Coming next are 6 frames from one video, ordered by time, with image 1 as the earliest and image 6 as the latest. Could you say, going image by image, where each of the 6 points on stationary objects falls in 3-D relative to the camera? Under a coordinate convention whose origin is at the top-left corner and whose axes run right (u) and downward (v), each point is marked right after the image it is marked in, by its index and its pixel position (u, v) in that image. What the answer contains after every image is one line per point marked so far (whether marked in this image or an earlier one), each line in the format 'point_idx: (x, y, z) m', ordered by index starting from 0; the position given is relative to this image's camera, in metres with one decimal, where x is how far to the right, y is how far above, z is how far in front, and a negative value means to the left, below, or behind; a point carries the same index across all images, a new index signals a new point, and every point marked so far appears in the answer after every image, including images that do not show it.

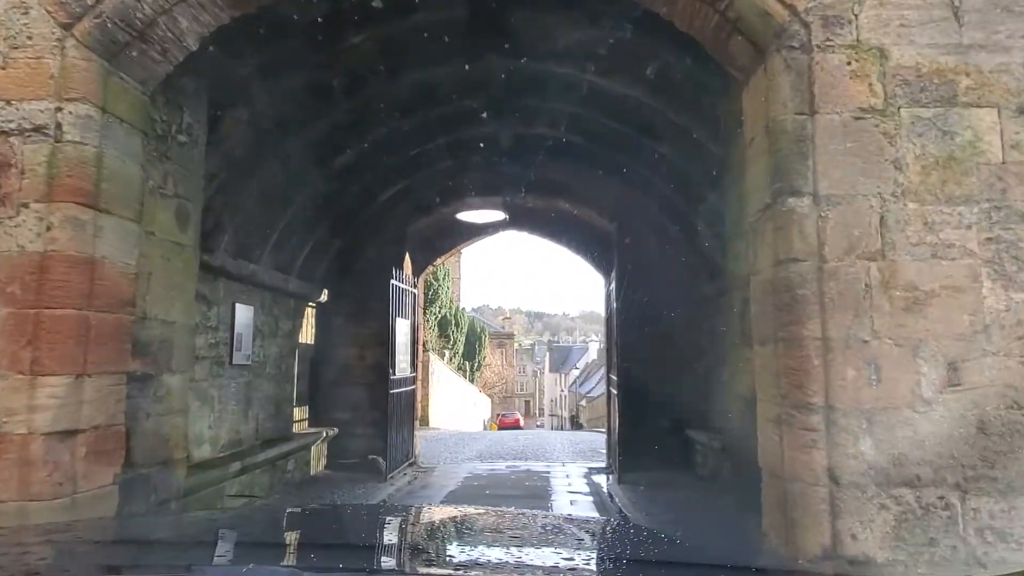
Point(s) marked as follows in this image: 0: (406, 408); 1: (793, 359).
0: (-1.3, -1.5, +8.8) m
1: (+1.0, -0.3, +2.5) m
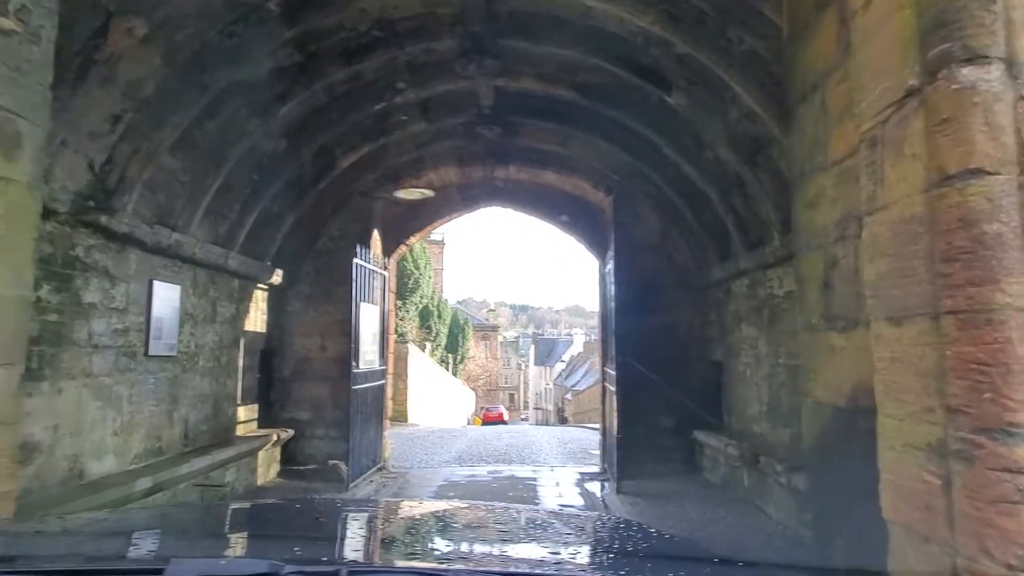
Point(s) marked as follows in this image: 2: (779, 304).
0: (-1.5, -1.3, +7.8) m
1: (+1.0, -0.1, +1.5) m
2: (+2.0, -0.1, +5.3) m
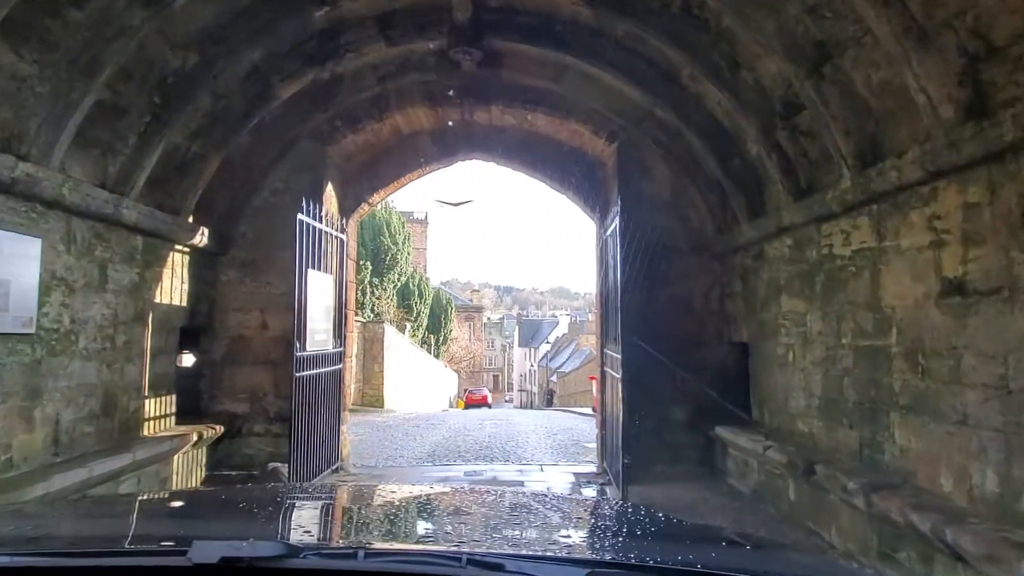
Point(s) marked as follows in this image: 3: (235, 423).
0: (-1.6, -1.0, +6.5) m
1: (+0.9, 0.0, +0.2) m
2: (+1.9, +0.1, +4.1) m
3: (-2.3, -1.1, +6.0) m
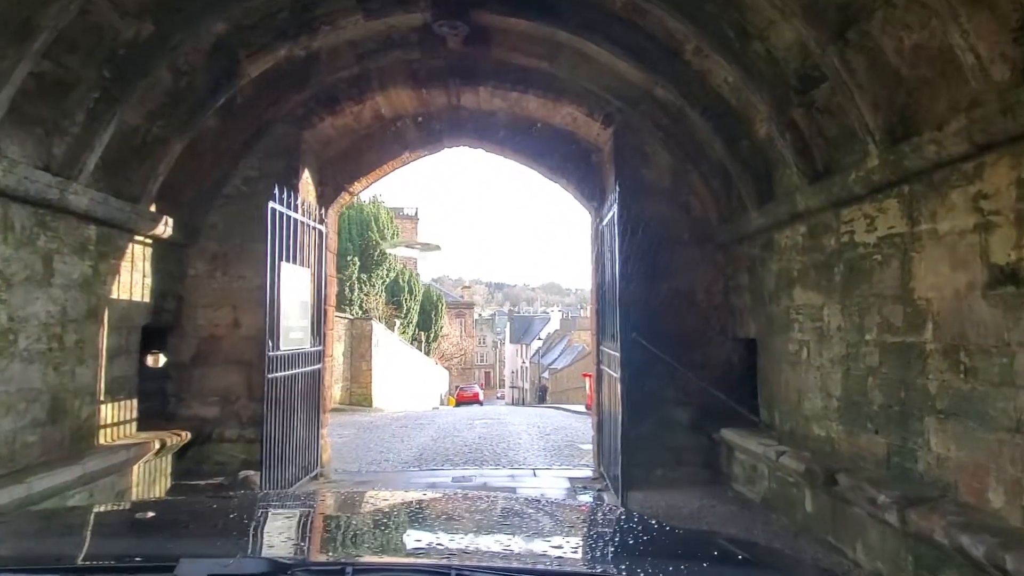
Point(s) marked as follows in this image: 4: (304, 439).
0: (-1.7, -0.9, +6.0) m
1: (+0.9, 0.0, -0.2) m
2: (+1.8, +0.2, +3.7) m
3: (-2.4, -1.1, +5.5) m
4: (-1.7, -1.3, +5.9) m
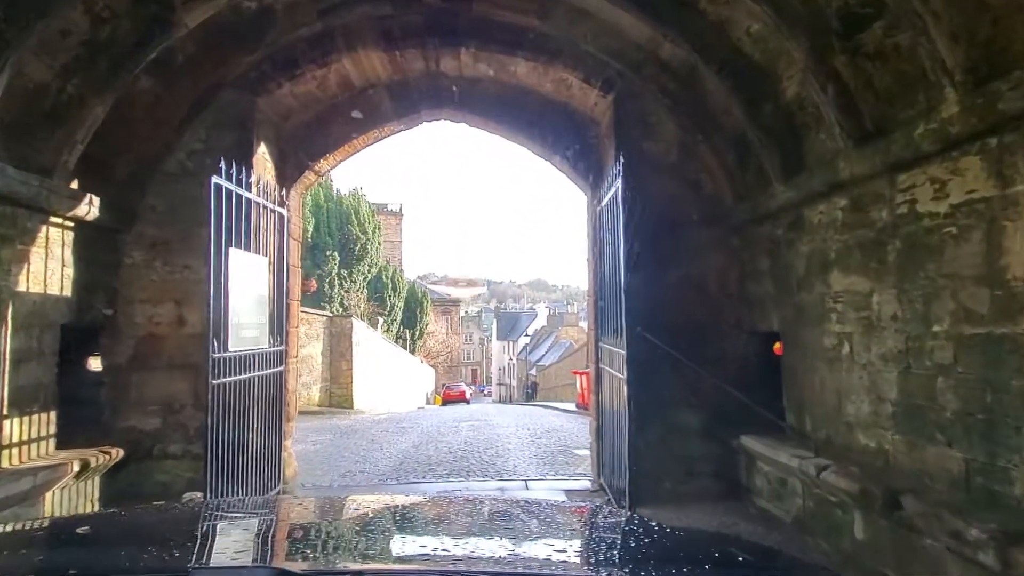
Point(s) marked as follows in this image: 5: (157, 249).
0: (-1.8, -0.9, +5.3) m
1: (+1.0, +0.1, -0.9) m
2: (+1.8, +0.3, +3.0) m
3: (-2.5, -1.0, +4.8) m
4: (-1.8, -1.2, +5.2) m
5: (-2.4, +0.3, +4.9) m
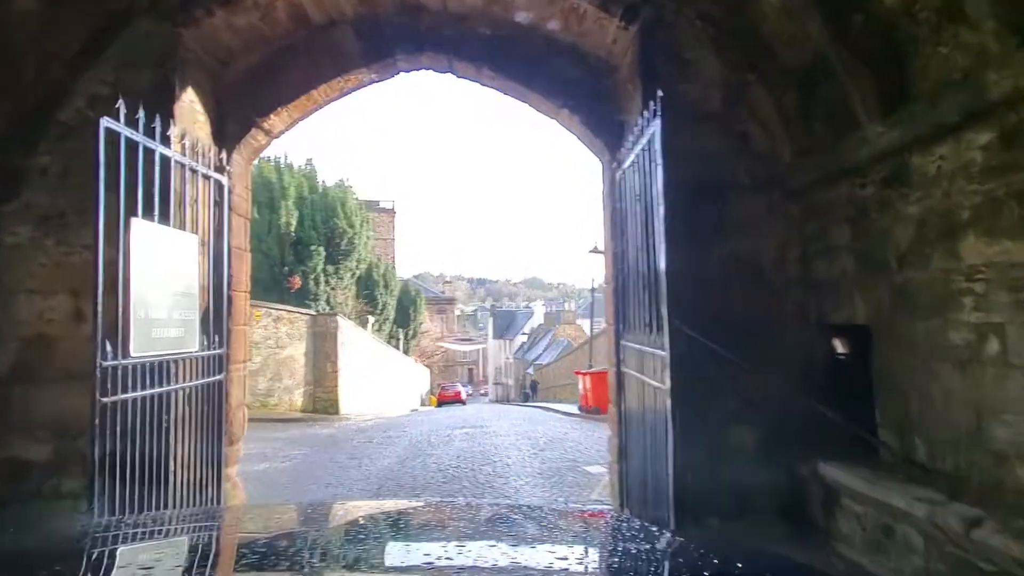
0: (-1.8, -0.8, +4.2) m
1: (+1.0, +0.2, -2.0) m
2: (+1.8, +0.4, +1.9) m
3: (-2.5, -1.0, +3.6) m
4: (-1.8, -1.1, +4.0) m
5: (-2.4, +0.3, +3.7) m
